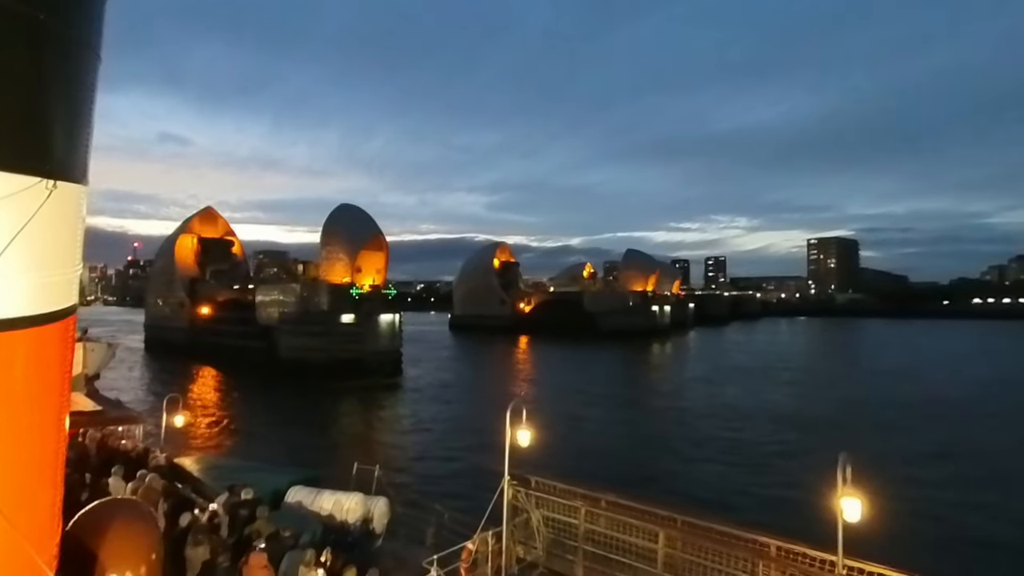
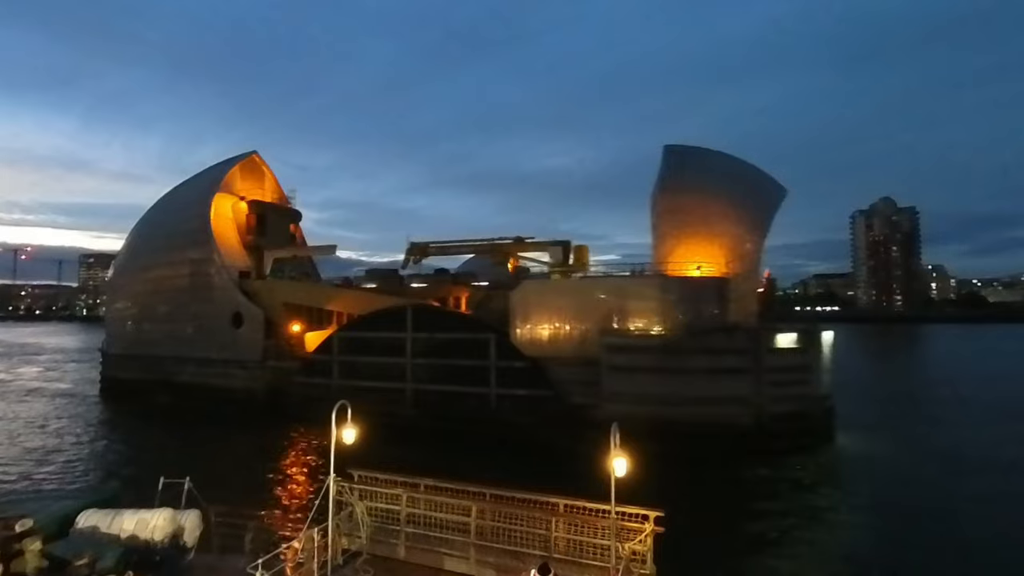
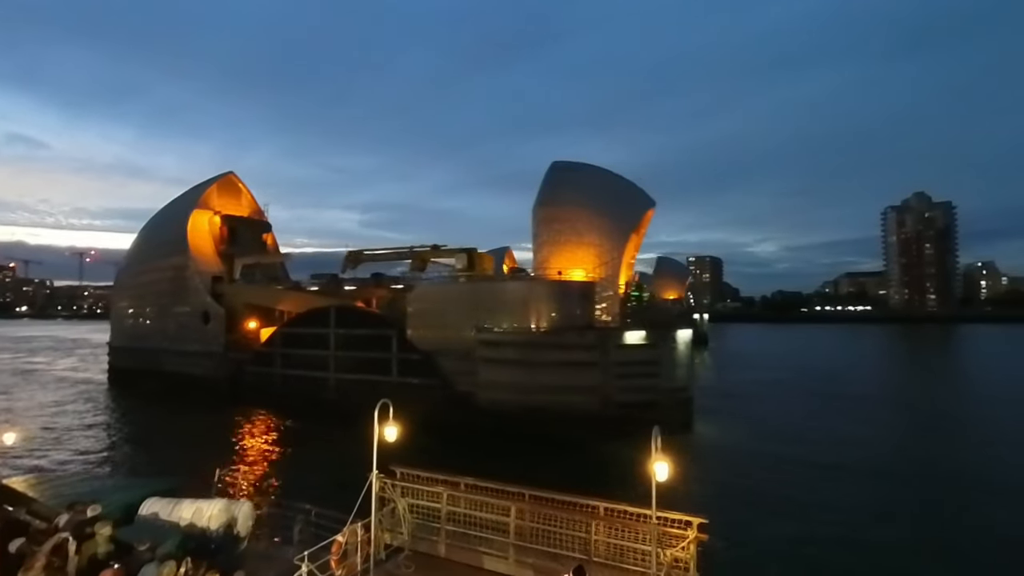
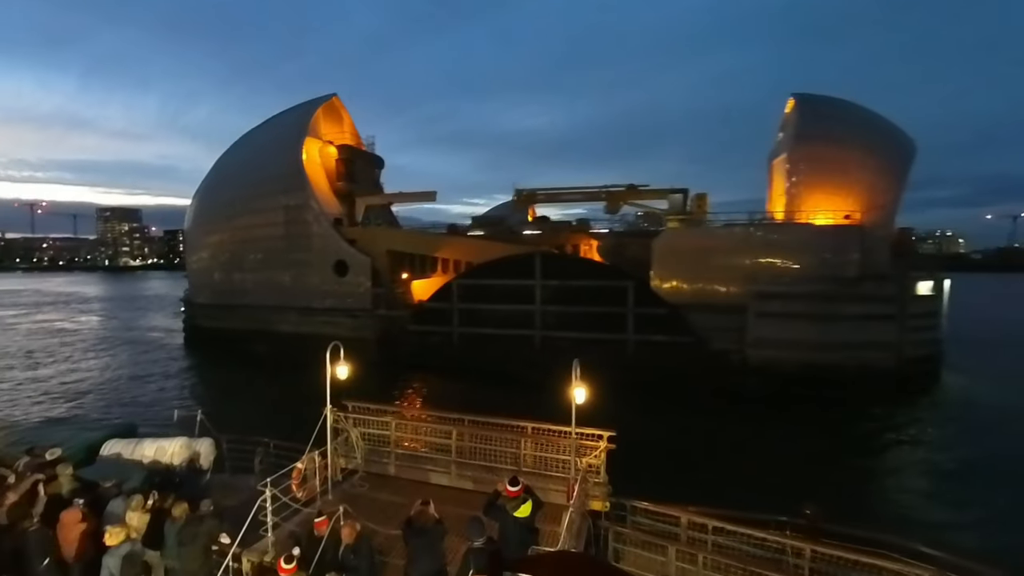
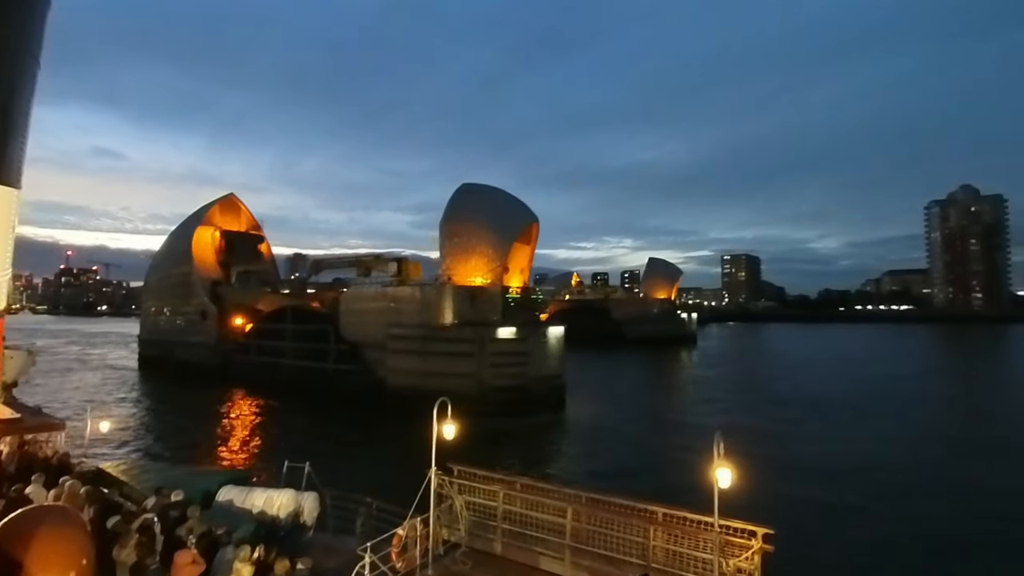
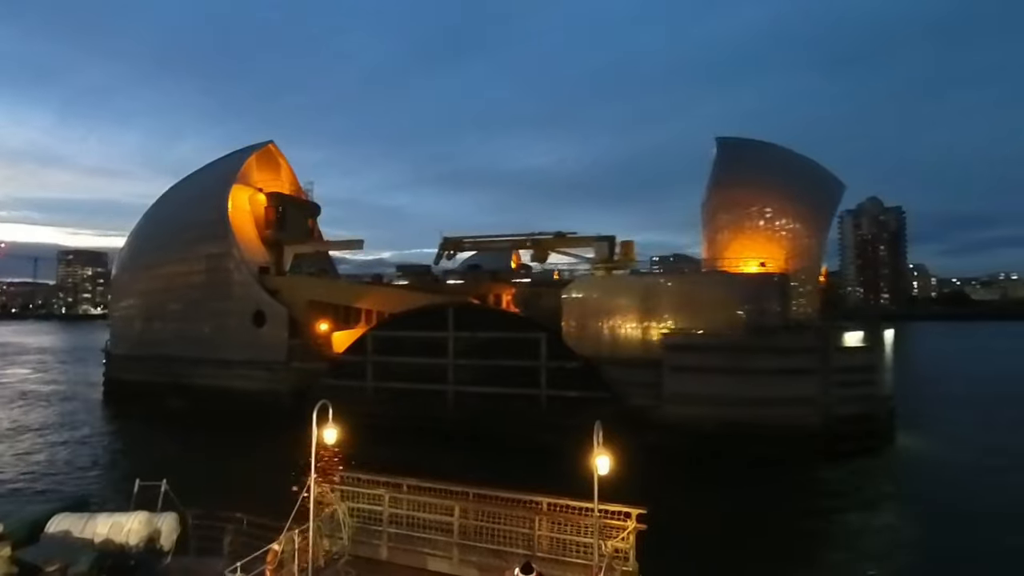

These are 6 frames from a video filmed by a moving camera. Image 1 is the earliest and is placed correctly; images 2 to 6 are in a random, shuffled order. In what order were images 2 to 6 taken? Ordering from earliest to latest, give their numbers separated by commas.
5, 3, 2, 6, 4
